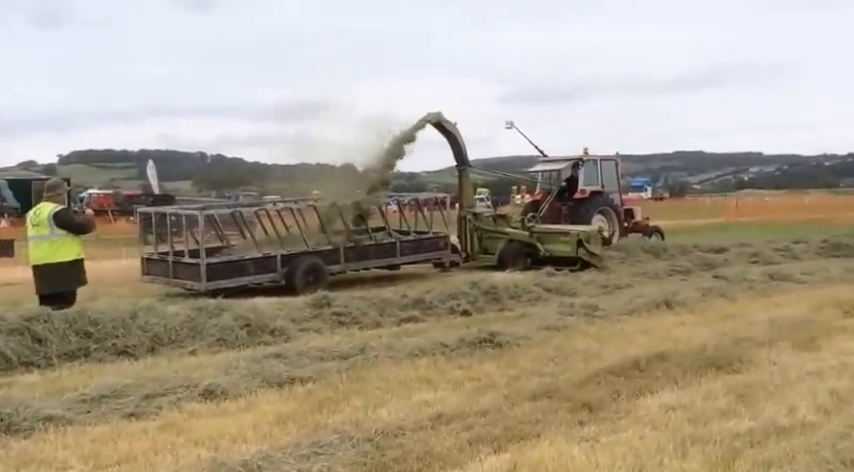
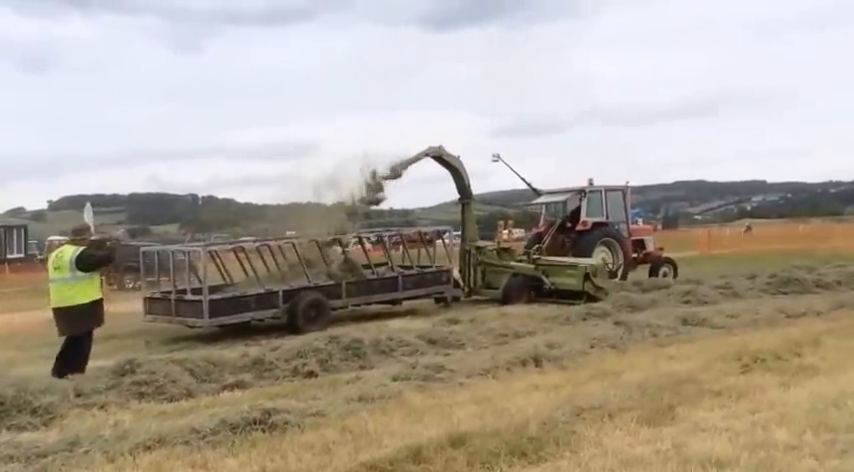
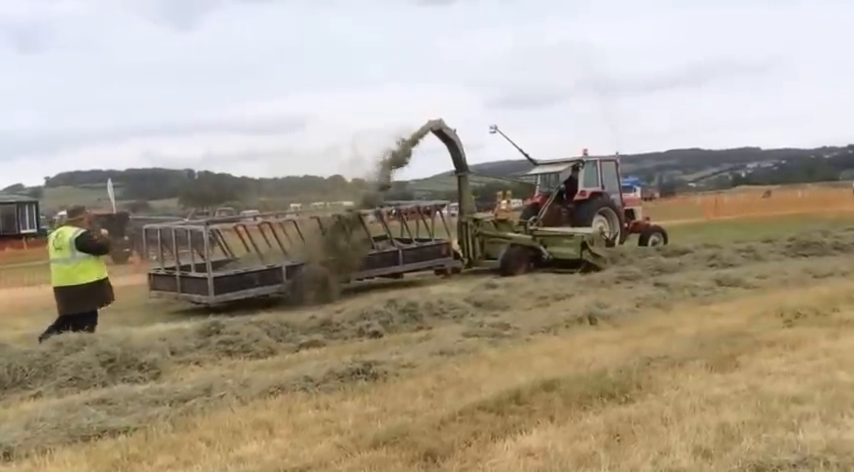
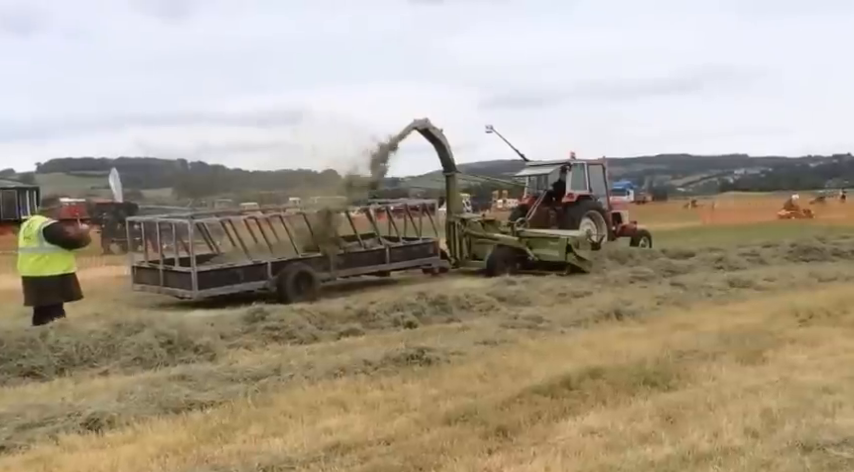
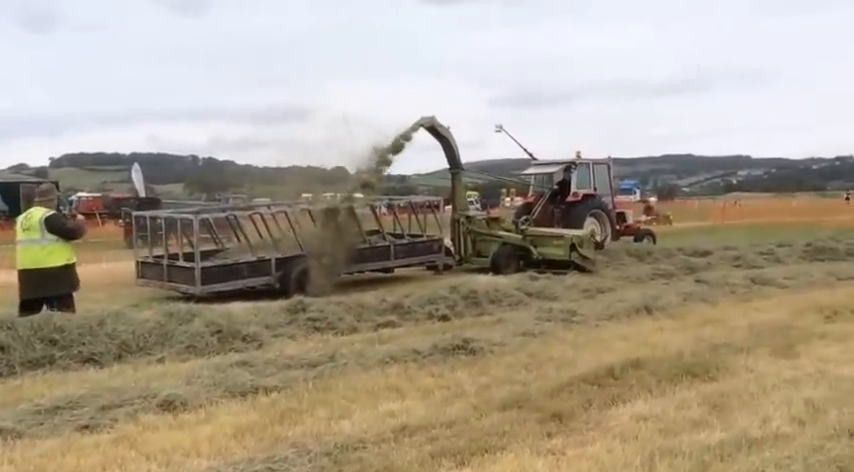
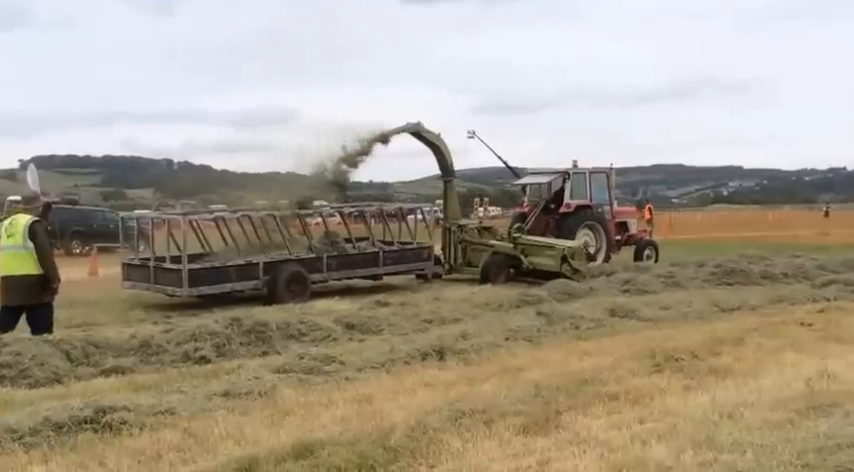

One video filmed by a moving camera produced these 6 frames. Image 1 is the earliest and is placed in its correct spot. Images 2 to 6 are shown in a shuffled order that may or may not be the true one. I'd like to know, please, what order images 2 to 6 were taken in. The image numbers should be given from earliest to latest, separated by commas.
5, 4, 3, 2, 6
